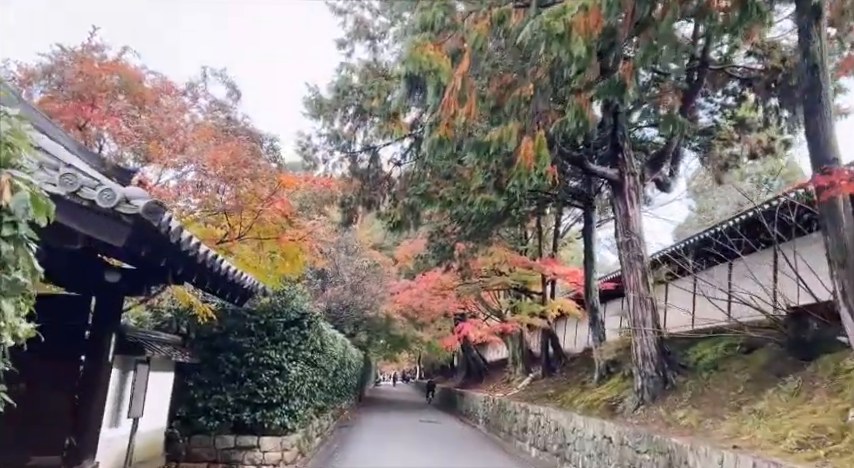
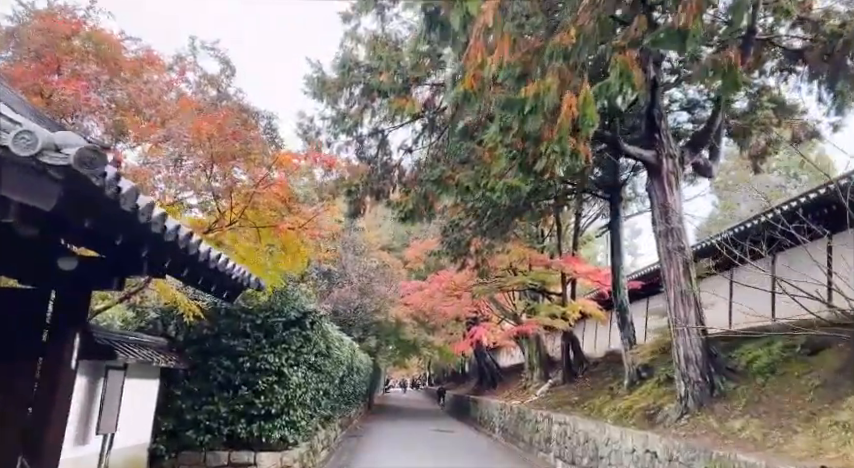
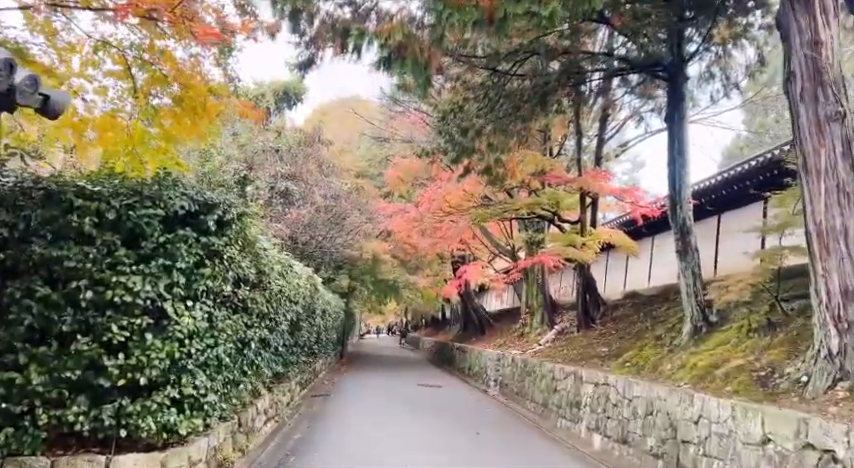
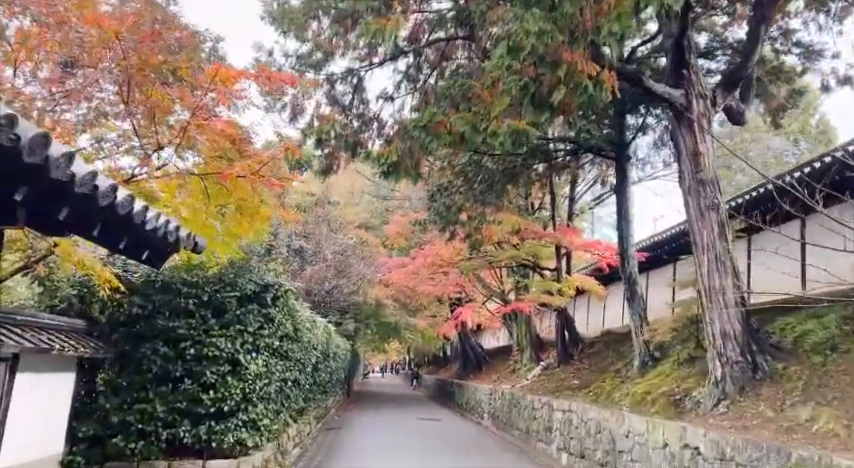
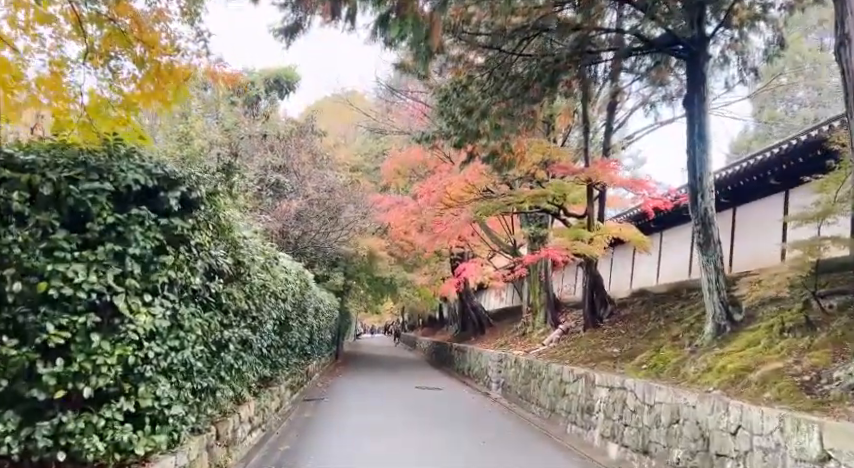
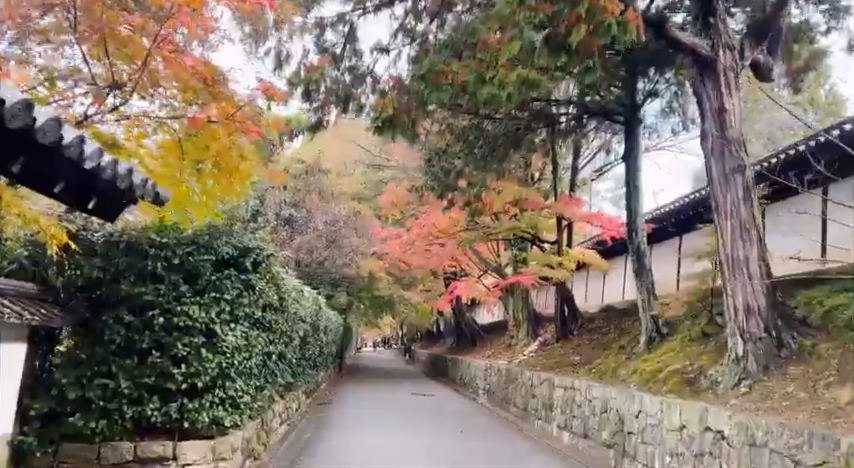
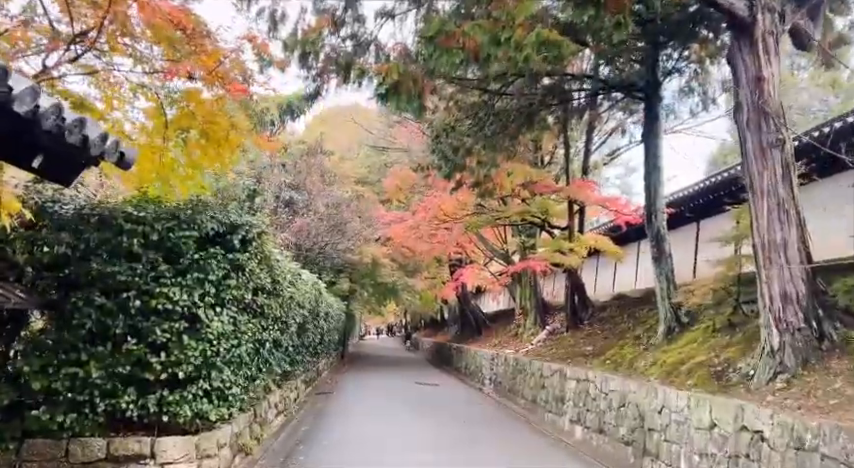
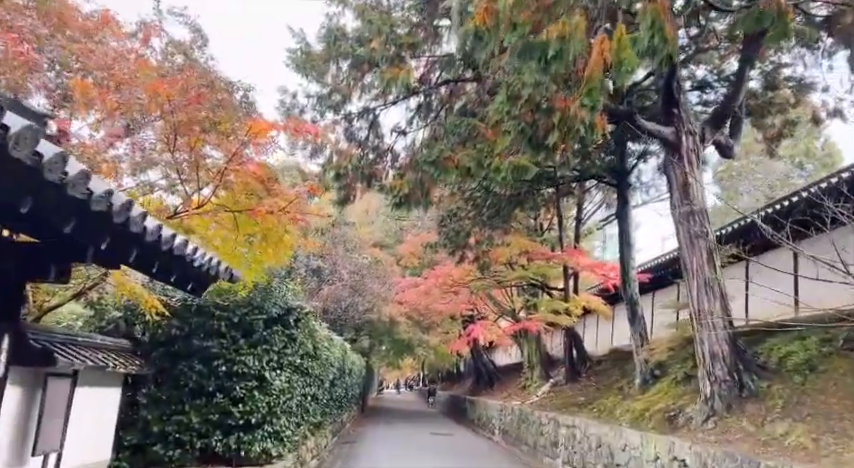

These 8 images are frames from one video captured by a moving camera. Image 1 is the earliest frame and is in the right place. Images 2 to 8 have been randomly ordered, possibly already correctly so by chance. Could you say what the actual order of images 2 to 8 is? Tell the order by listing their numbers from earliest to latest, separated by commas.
2, 8, 4, 6, 7, 3, 5
